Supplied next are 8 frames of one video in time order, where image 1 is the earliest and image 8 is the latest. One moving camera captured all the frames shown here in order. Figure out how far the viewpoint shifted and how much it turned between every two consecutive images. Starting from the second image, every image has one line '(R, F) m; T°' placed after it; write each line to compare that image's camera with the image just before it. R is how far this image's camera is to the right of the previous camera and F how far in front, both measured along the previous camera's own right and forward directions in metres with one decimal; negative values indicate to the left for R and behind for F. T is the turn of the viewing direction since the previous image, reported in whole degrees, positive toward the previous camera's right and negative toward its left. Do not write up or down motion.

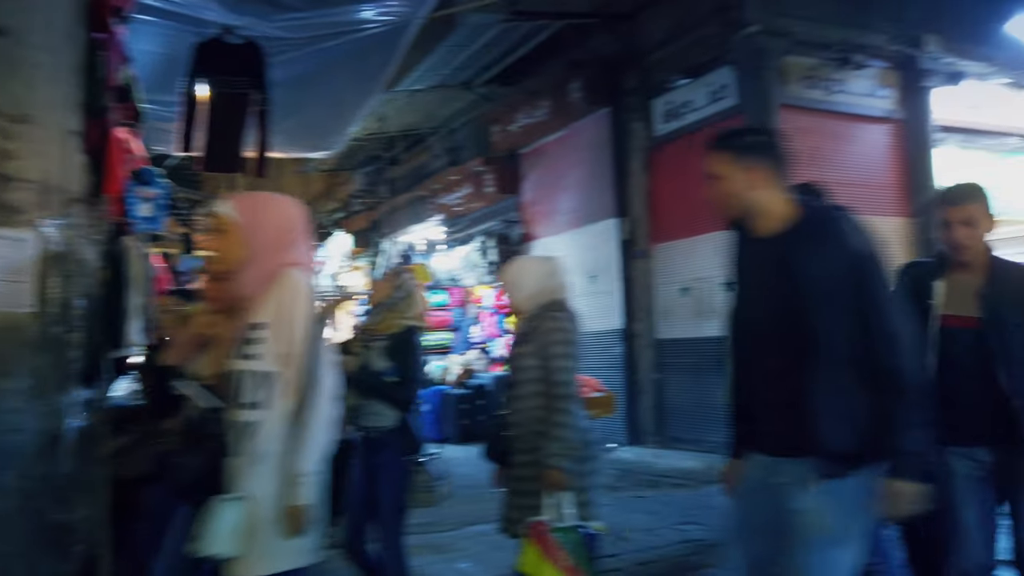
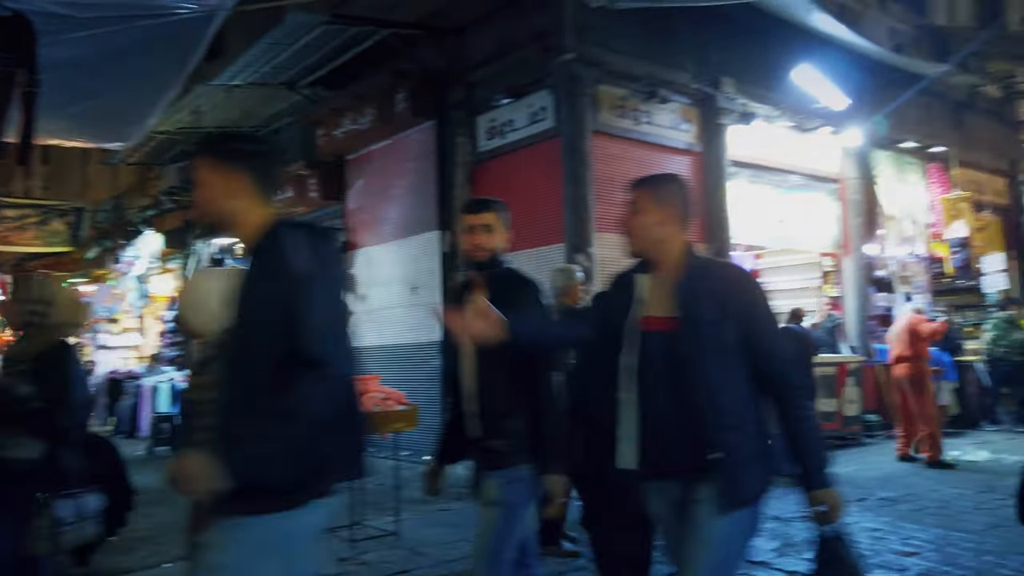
(+0.2, 0.0) m; +13°
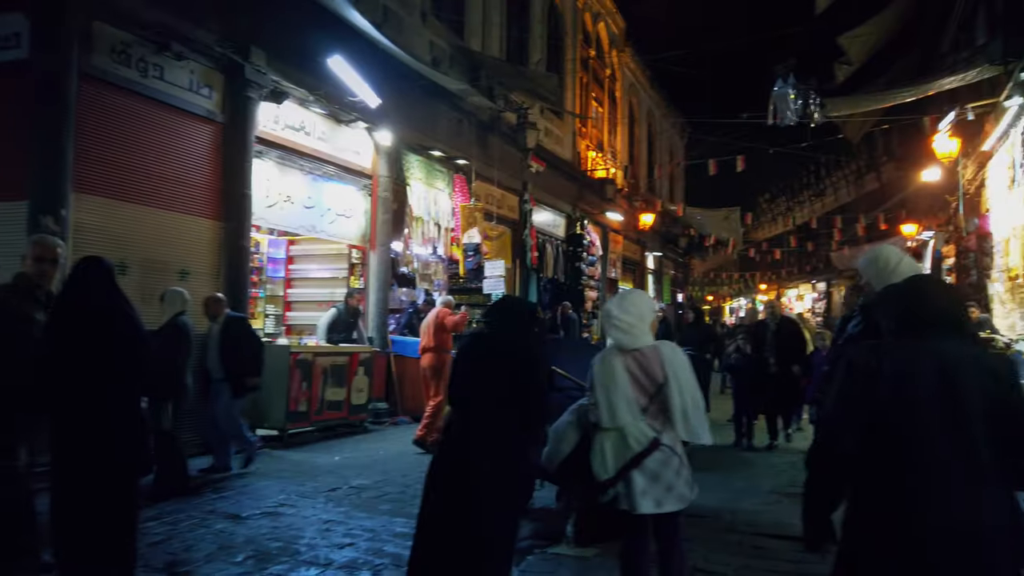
(+0.4, +1.3) m; 0°
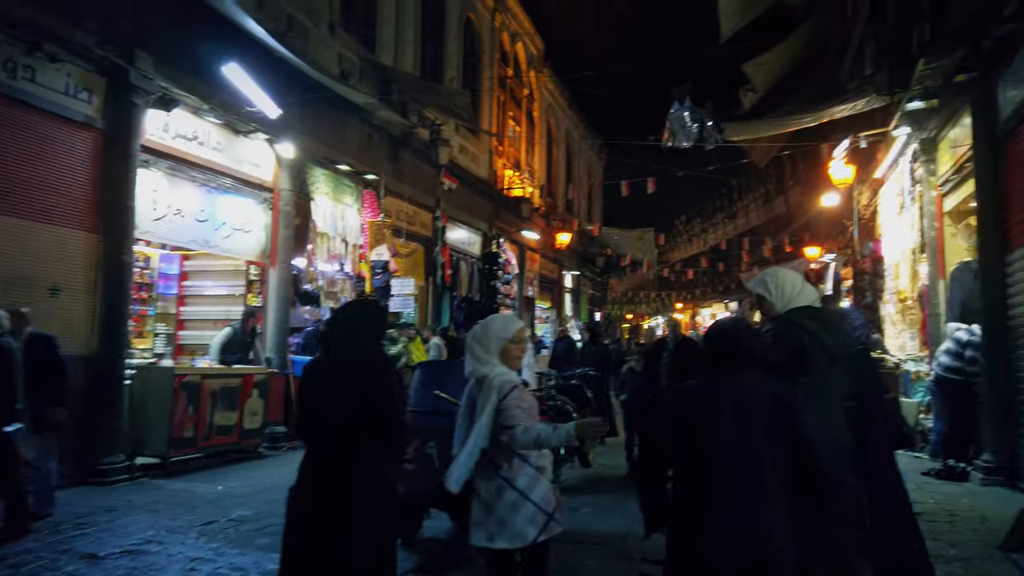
(+0.2, +0.2) m; +6°
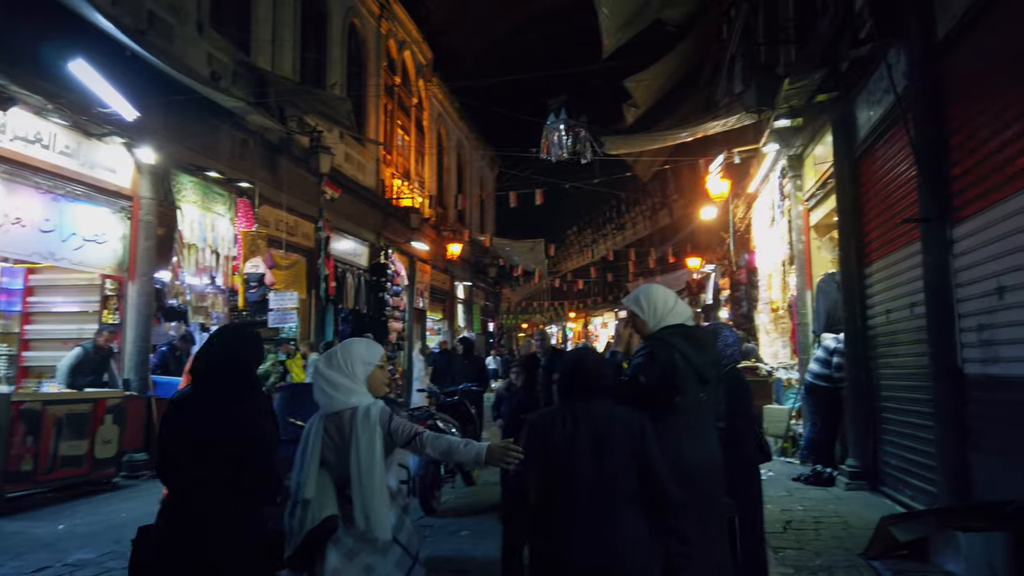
(+0.2, +0.2) m; +8°
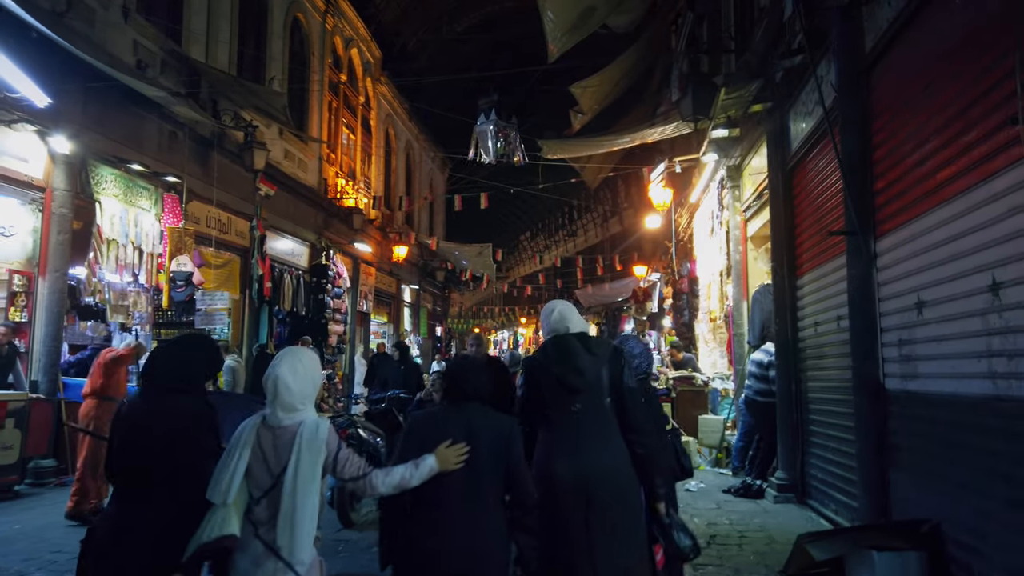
(+0.2, +0.2) m; +3°
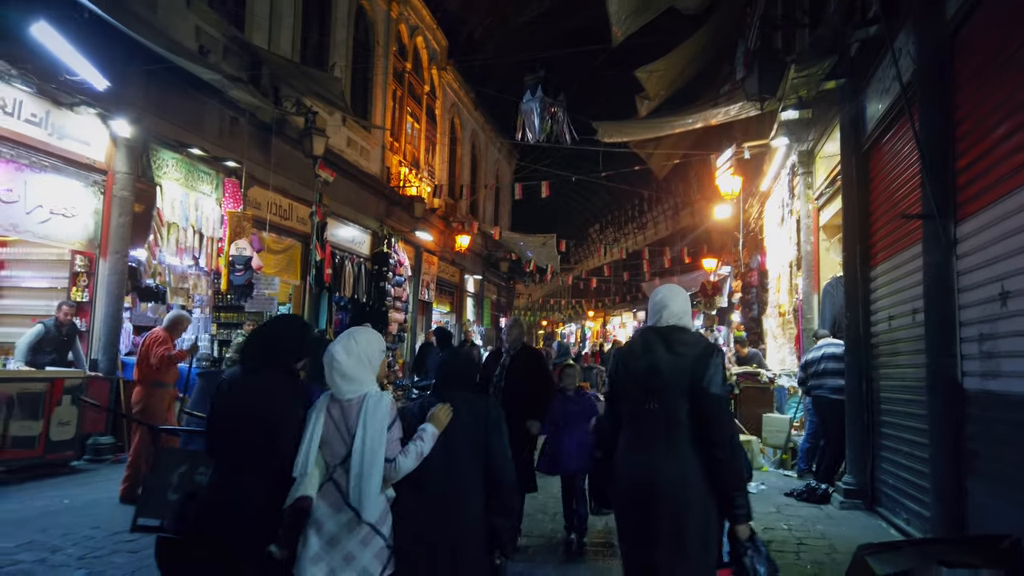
(+0.2, +0.3) m; -5°
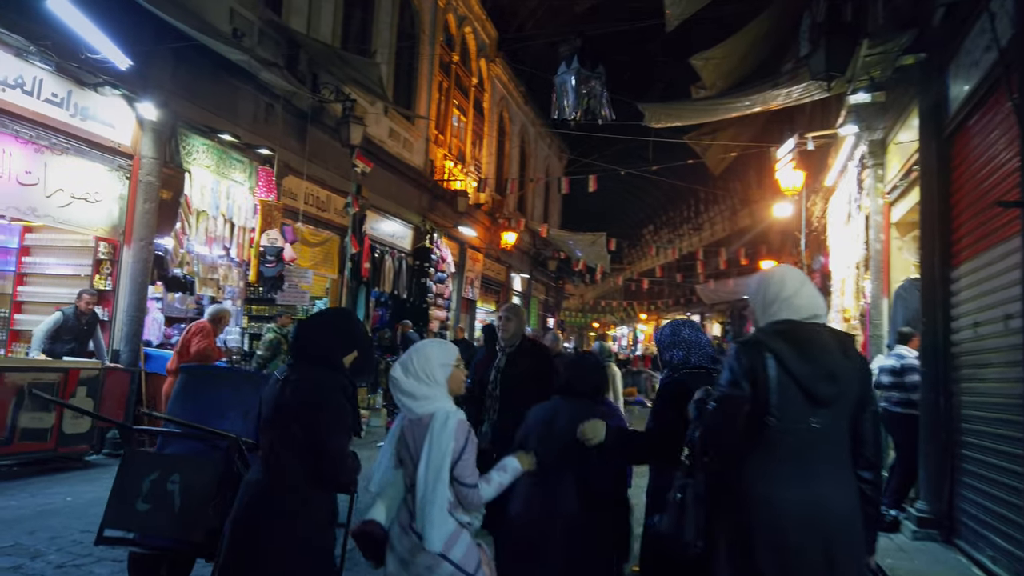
(+0.2, +0.6) m; -4°
